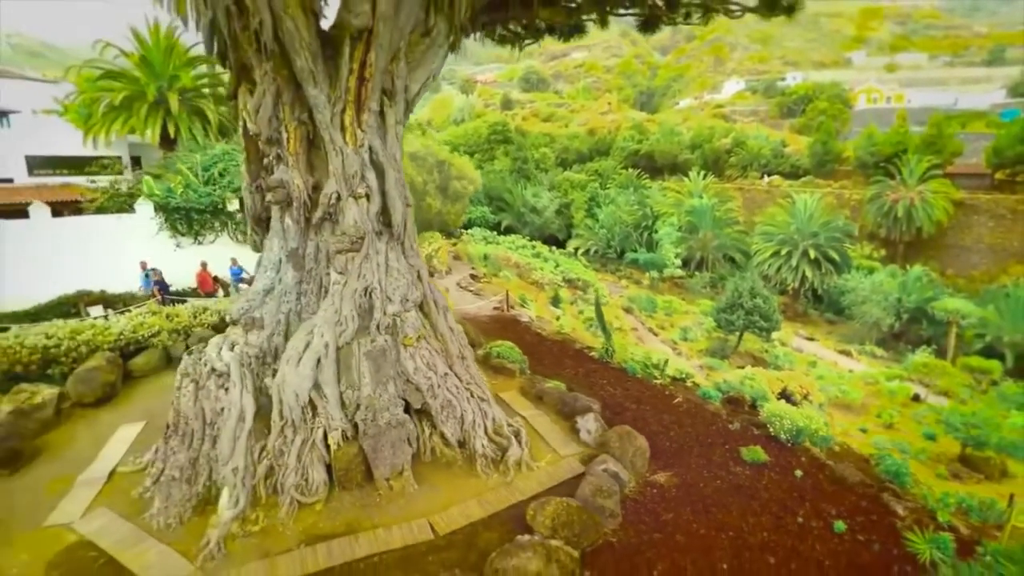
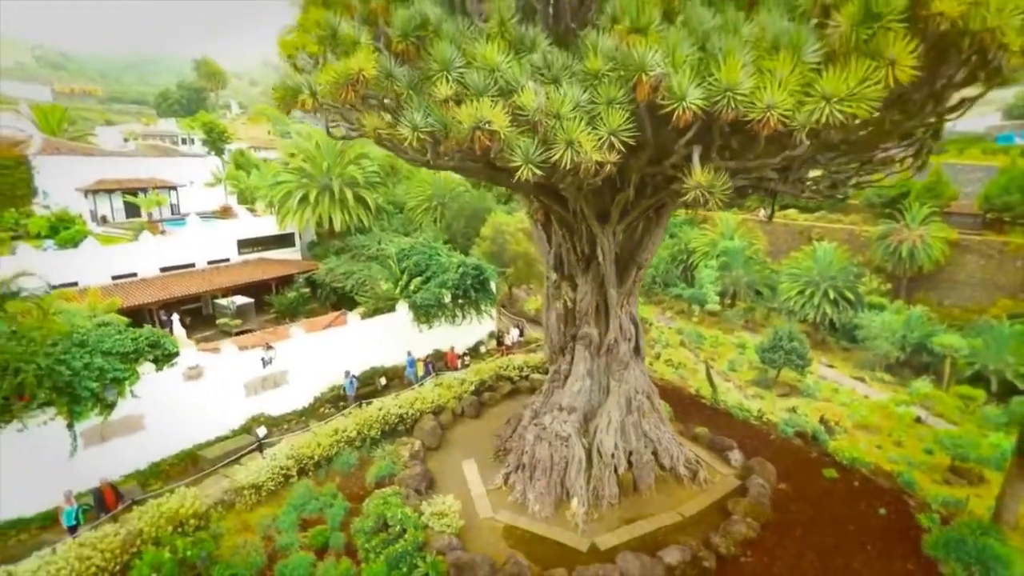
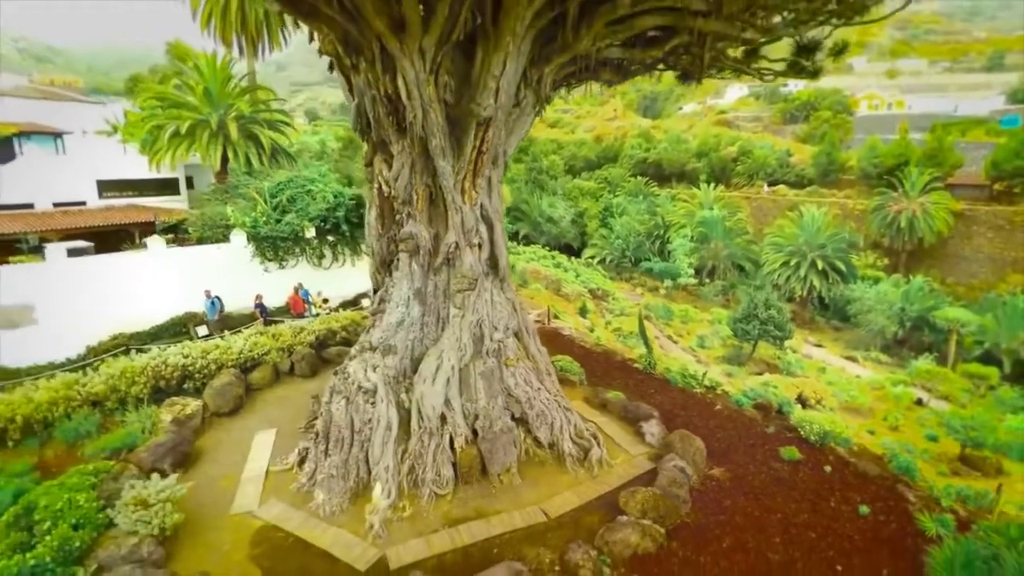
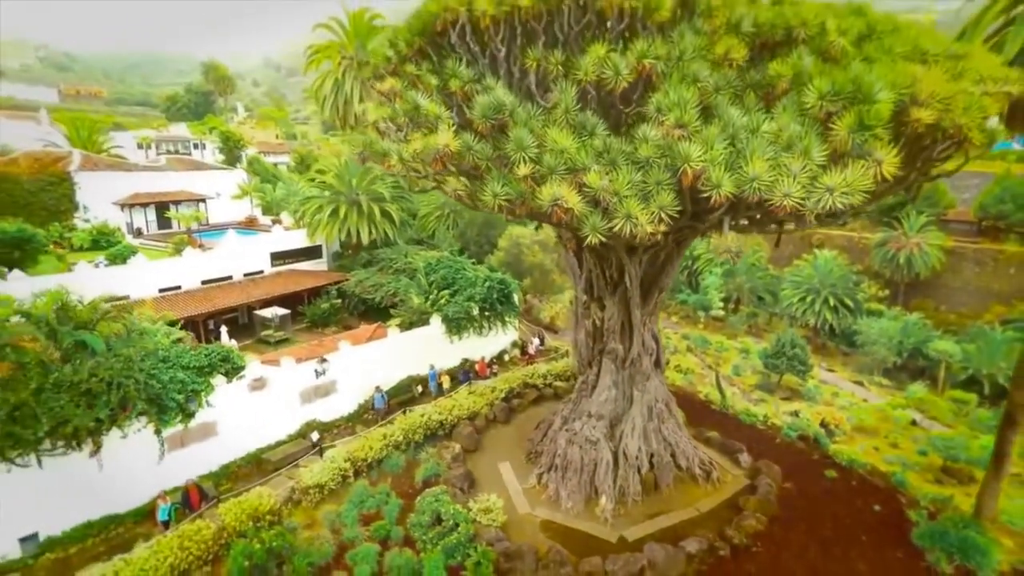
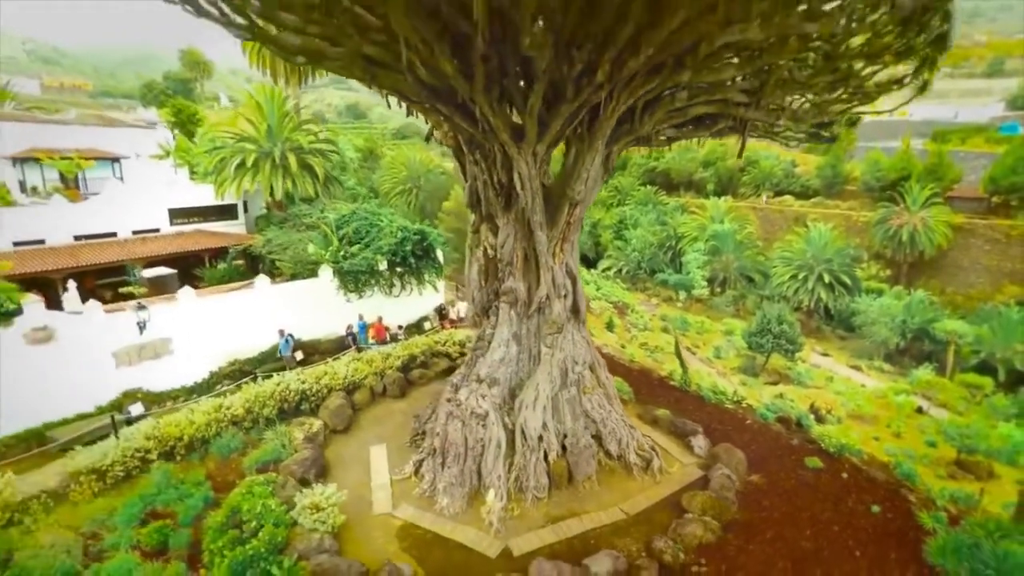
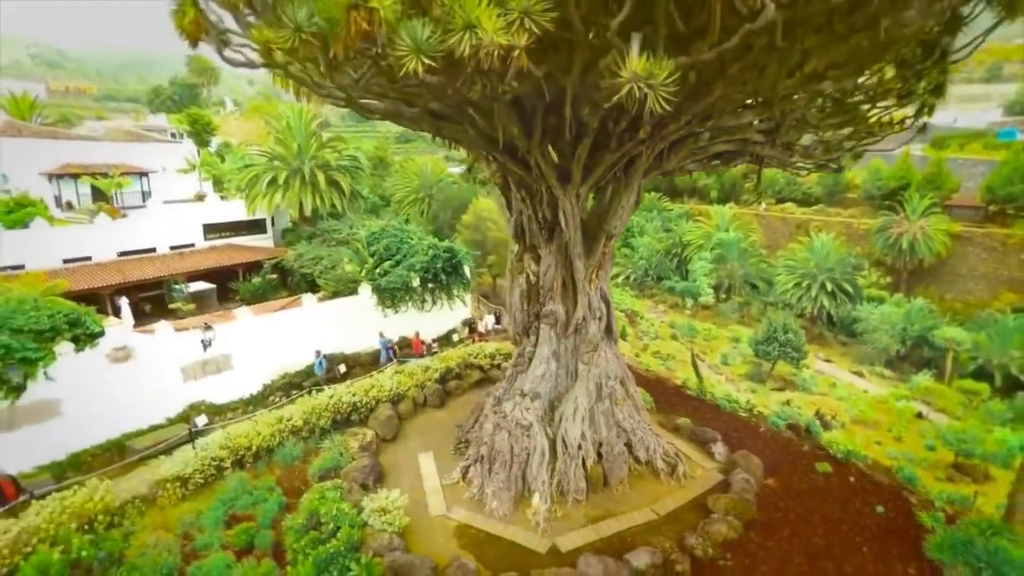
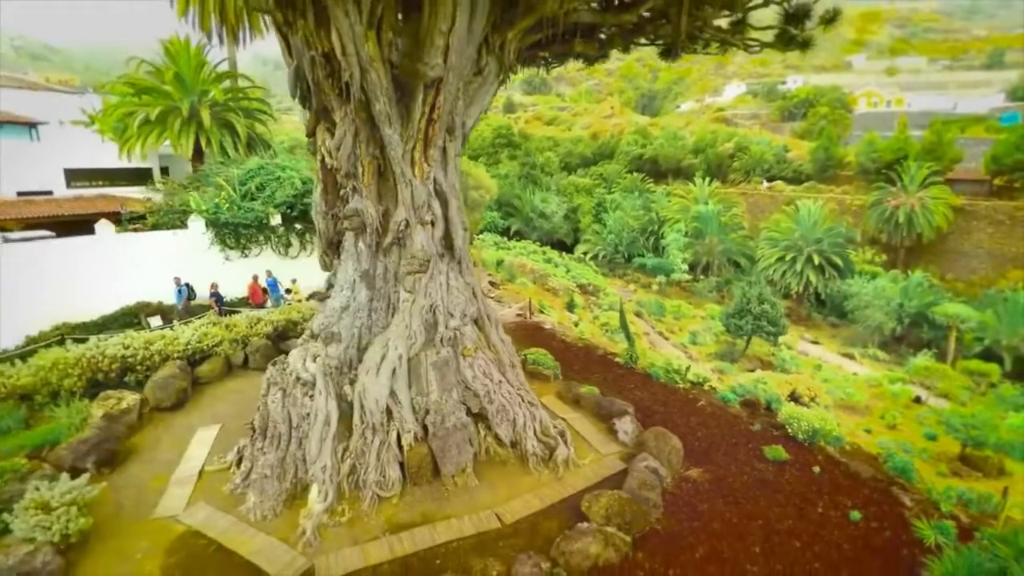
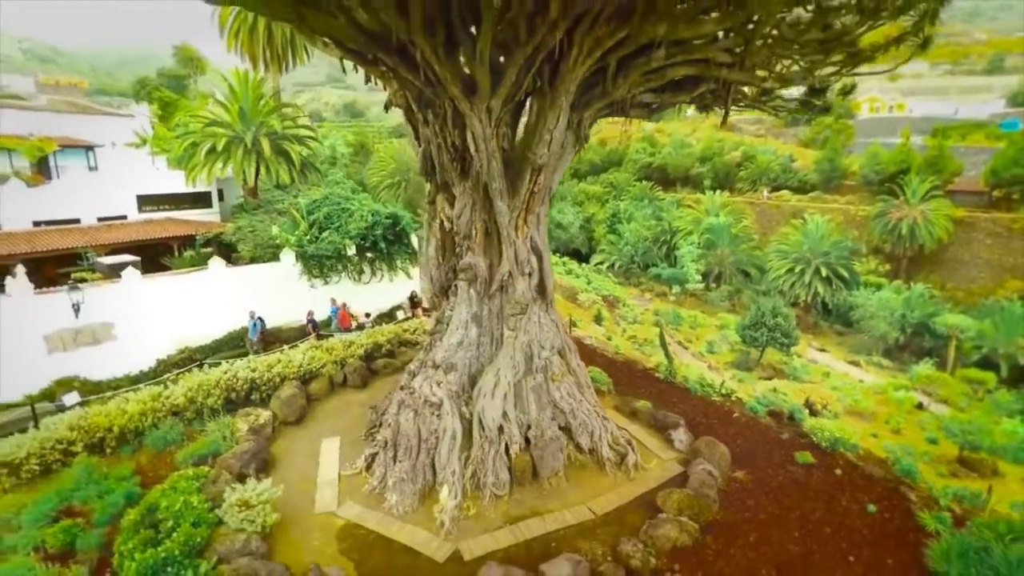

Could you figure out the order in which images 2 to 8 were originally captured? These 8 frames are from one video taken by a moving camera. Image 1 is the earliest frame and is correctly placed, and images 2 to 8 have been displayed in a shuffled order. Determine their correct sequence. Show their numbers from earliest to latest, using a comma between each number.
7, 3, 8, 5, 6, 2, 4
